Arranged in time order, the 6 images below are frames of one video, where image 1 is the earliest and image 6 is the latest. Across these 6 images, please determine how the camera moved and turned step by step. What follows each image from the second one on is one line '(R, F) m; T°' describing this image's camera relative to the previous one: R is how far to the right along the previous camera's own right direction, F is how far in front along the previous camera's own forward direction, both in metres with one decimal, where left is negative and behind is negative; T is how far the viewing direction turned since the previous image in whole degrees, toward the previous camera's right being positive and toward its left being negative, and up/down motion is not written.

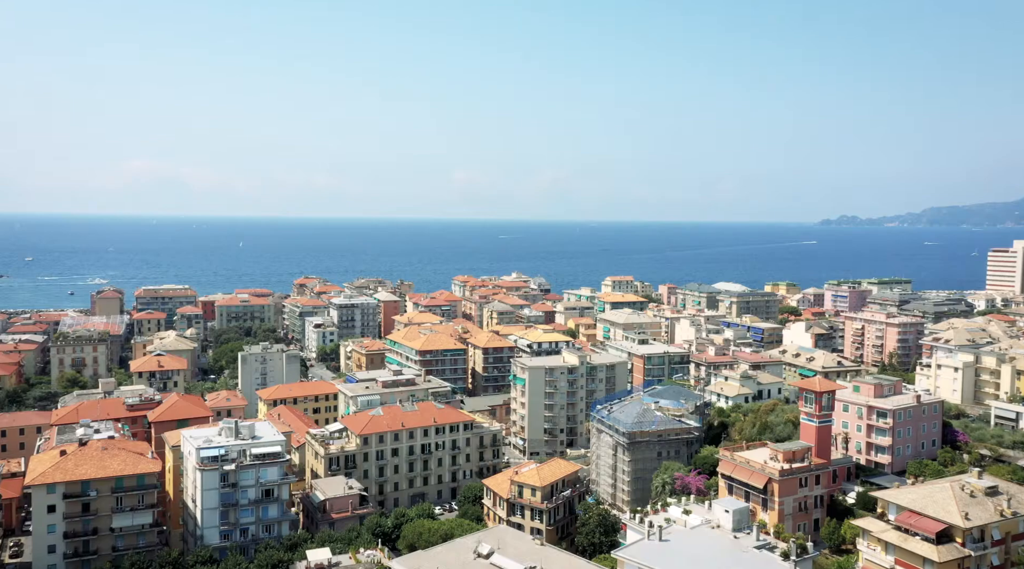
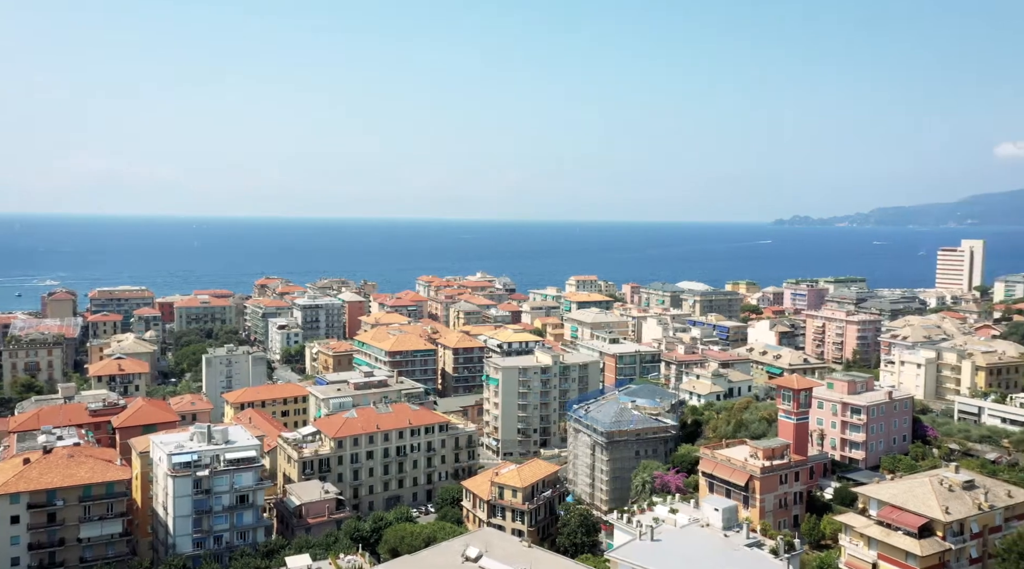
(-2.0, +0.3) m; +4°
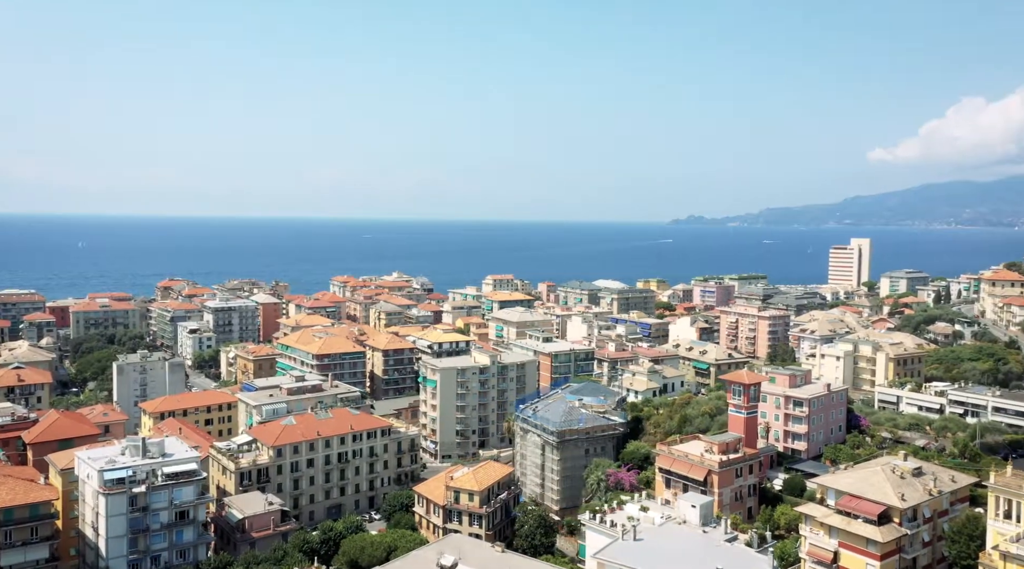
(-4.7, +1.1) m; +8°
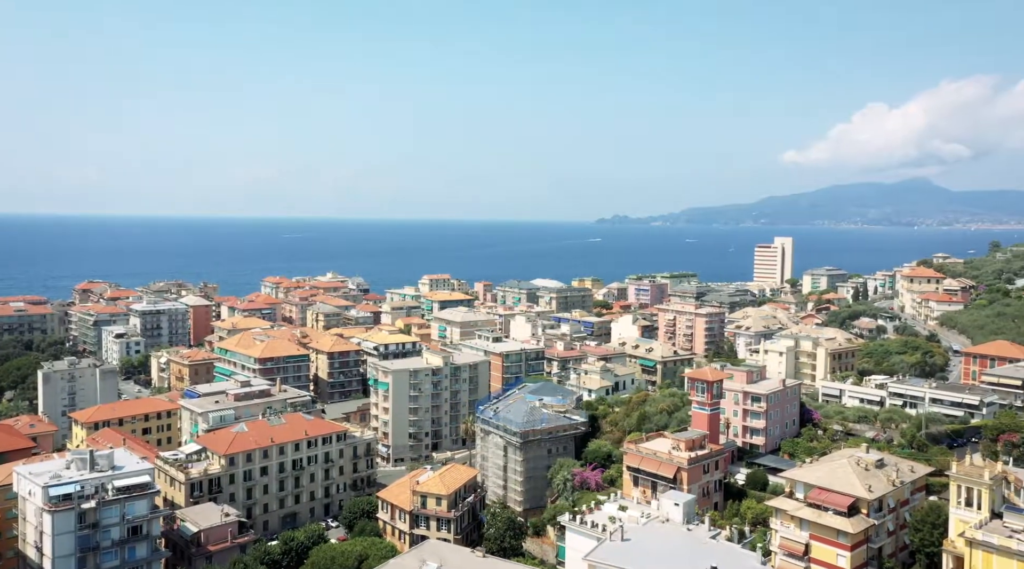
(-3.5, +0.9) m; +6°
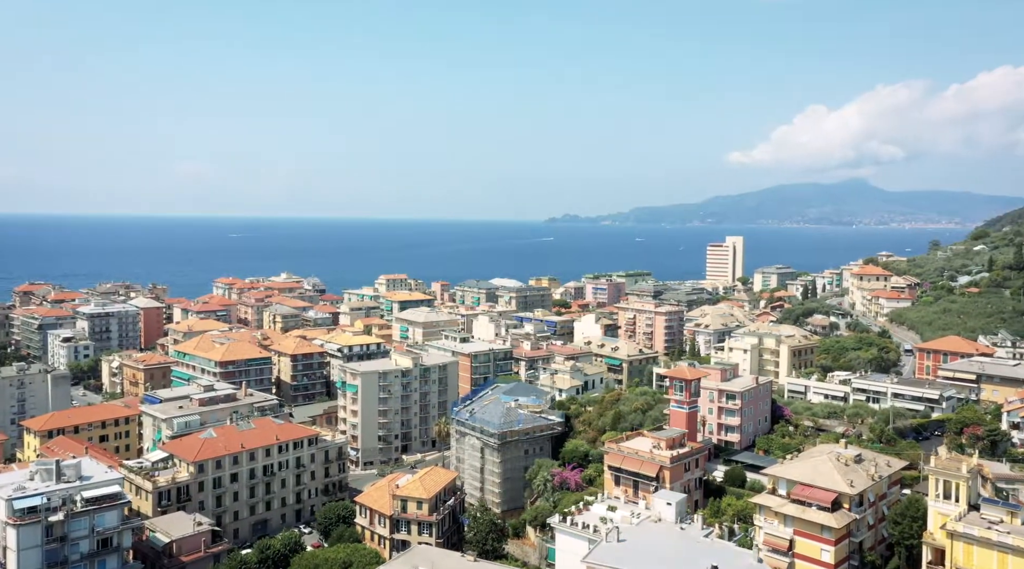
(-2.5, +0.7) m; +4°
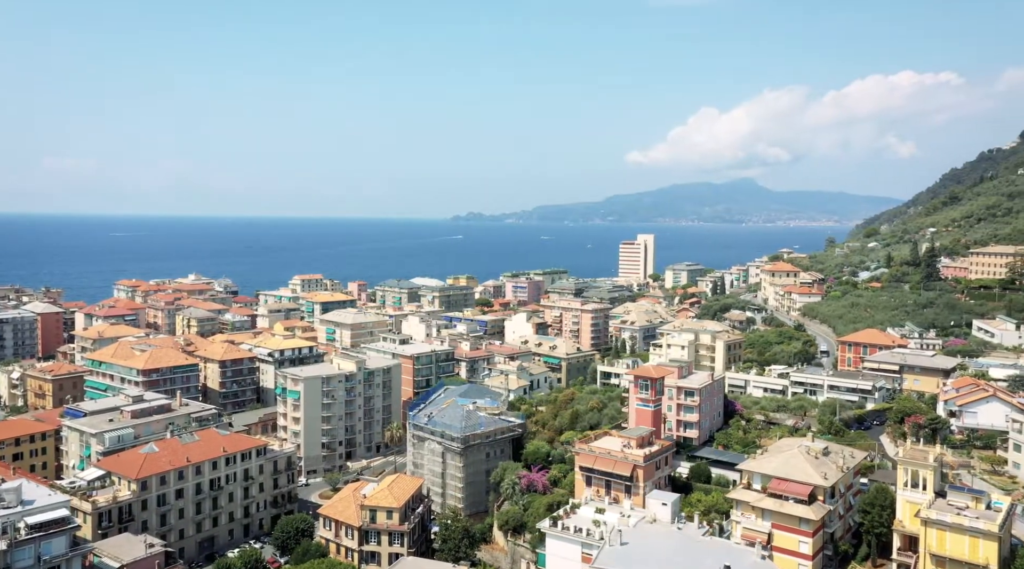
(-5.0, +2.2) m; +8°
